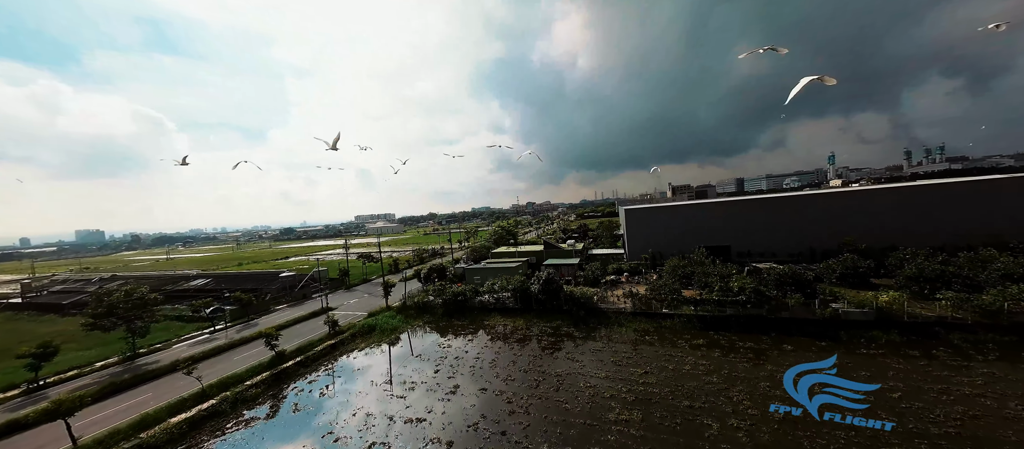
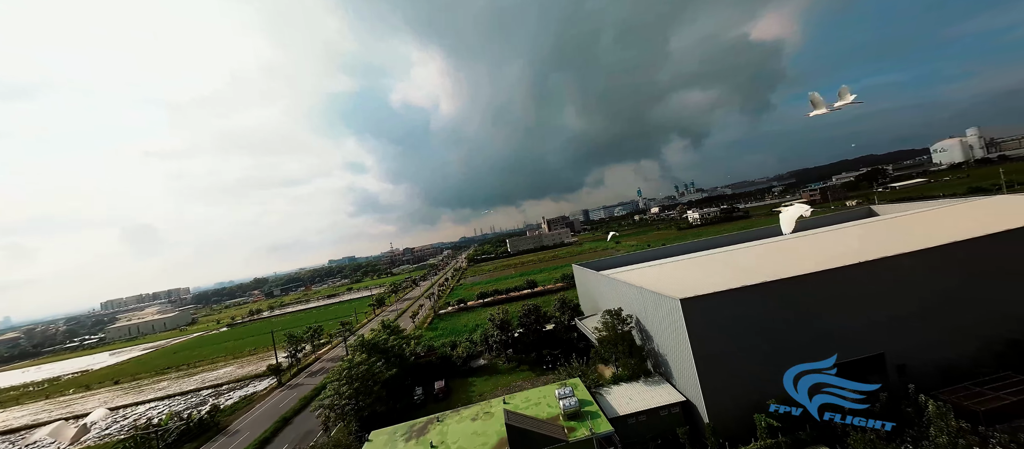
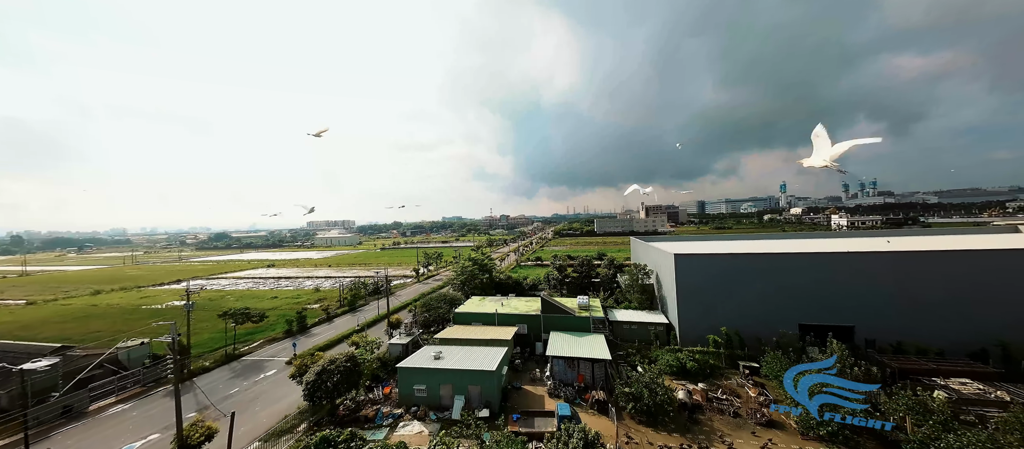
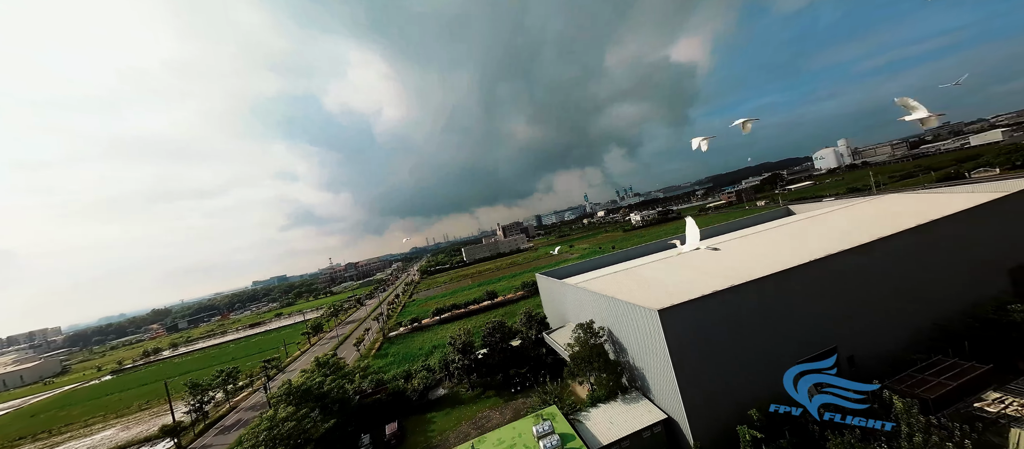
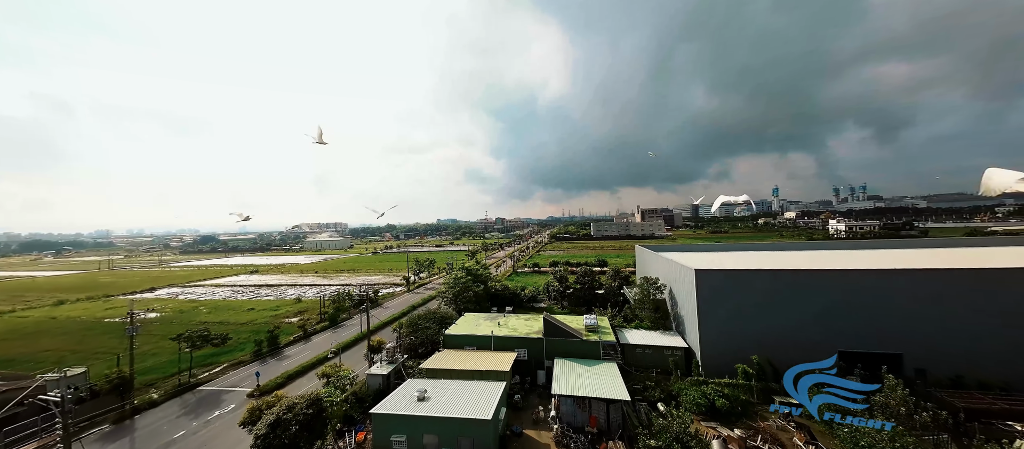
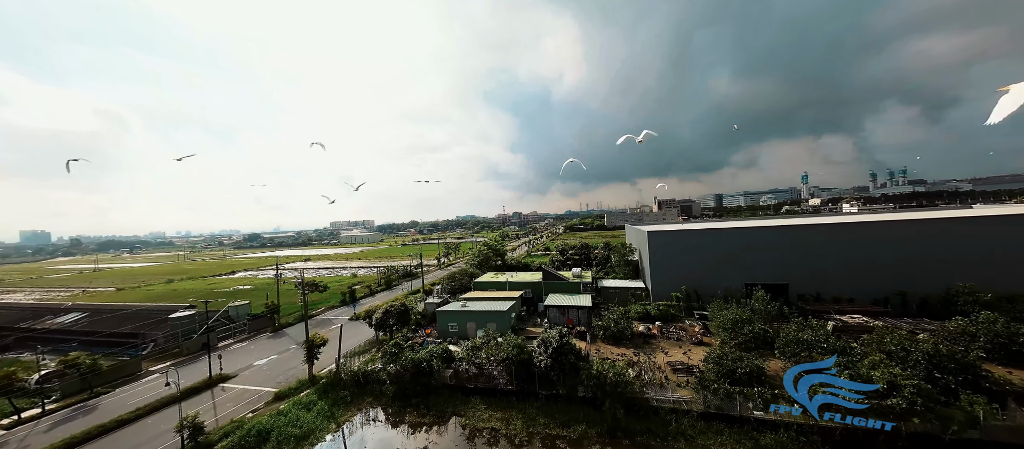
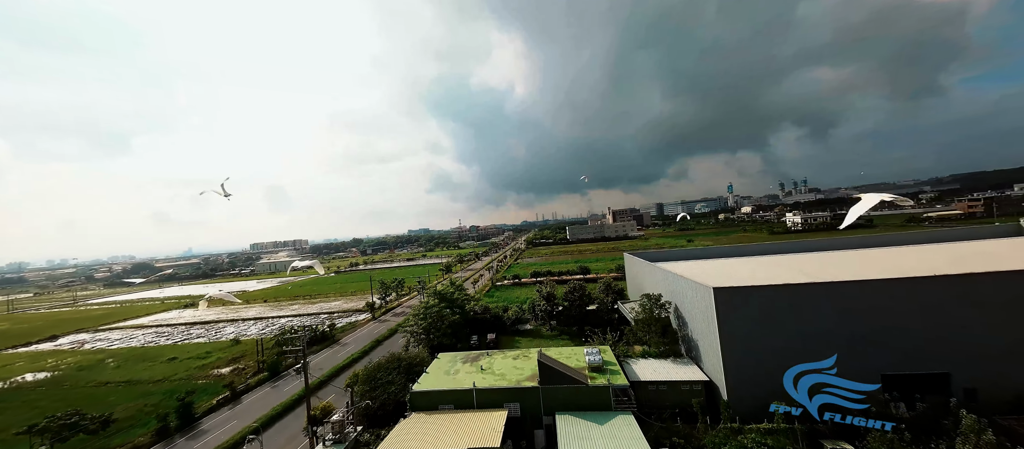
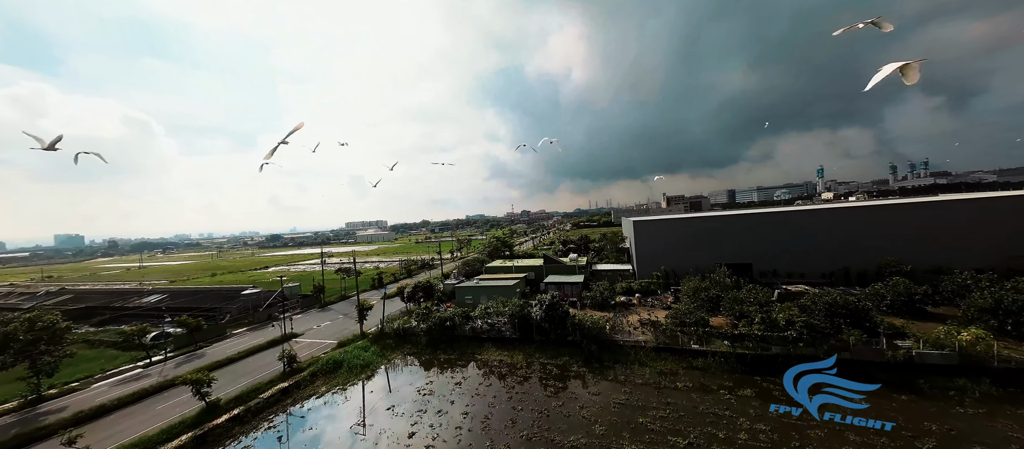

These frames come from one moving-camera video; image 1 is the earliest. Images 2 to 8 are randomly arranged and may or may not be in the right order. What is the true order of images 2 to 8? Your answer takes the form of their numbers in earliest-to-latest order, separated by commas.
8, 6, 3, 5, 7, 2, 4
